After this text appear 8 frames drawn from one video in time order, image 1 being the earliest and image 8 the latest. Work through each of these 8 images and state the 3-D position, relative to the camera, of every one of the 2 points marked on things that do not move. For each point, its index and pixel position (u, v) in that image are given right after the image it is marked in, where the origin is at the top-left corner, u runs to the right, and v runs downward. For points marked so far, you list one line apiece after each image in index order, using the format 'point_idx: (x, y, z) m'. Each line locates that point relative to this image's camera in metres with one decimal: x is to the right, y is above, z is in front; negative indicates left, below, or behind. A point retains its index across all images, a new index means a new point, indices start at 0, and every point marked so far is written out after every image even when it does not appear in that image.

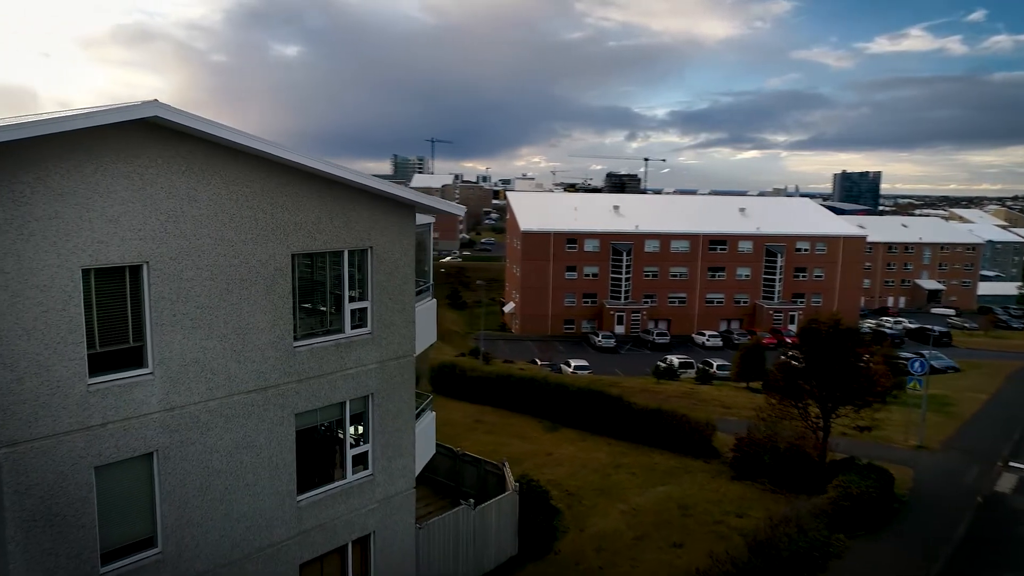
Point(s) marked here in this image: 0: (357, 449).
0: (-2.3, -2.4, +10.6) m
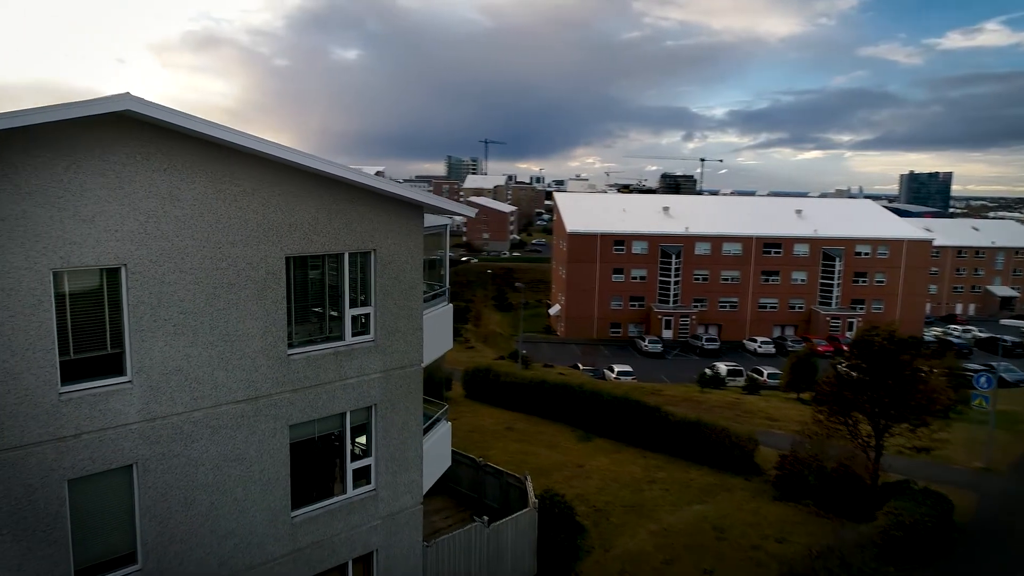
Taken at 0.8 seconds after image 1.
0: (-2.1, -2.4, +10.0) m
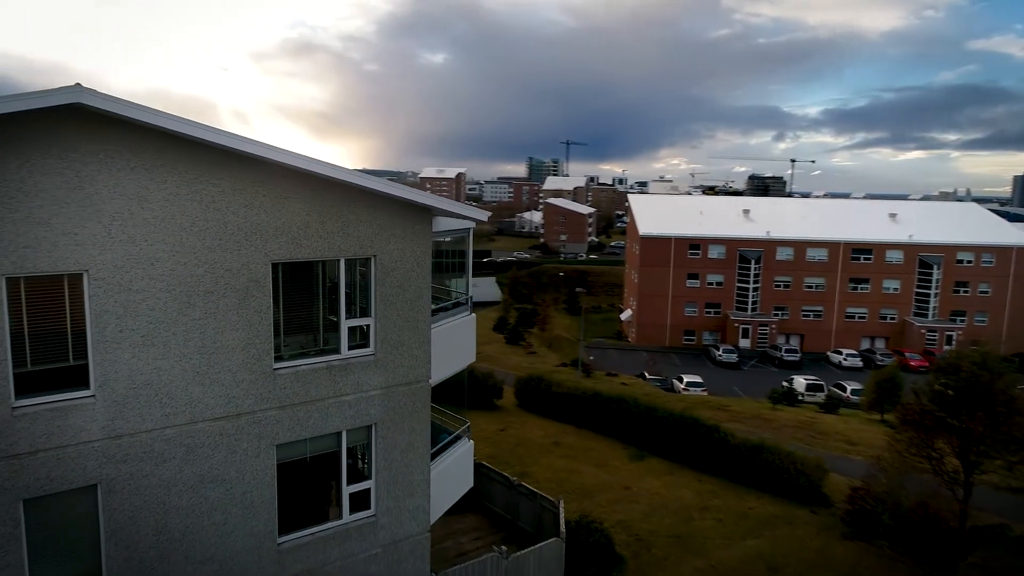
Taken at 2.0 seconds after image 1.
0: (-2.0, -2.6, +9.2) m
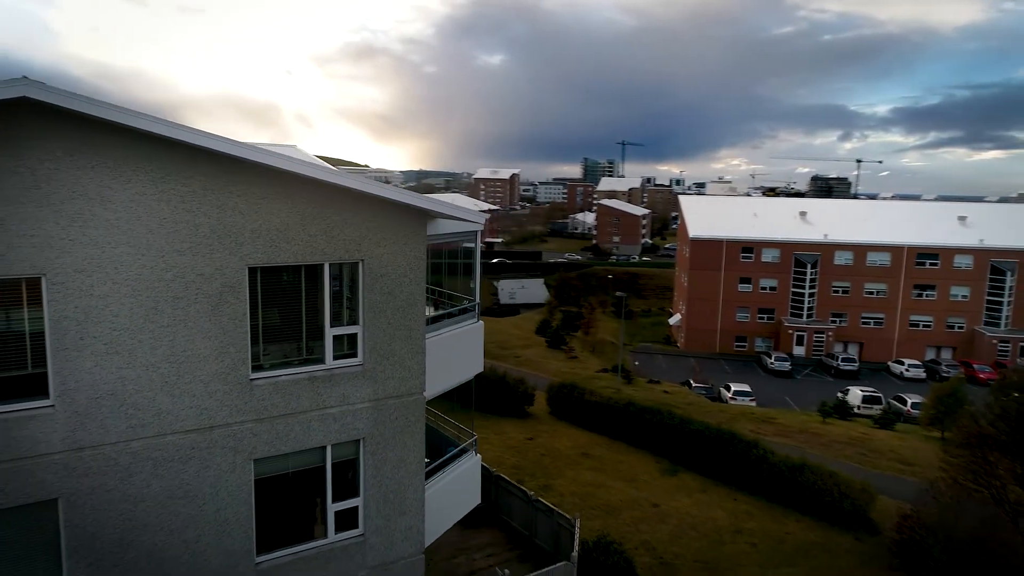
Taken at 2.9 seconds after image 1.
0: (-2.1, -2.6, +8.7) m
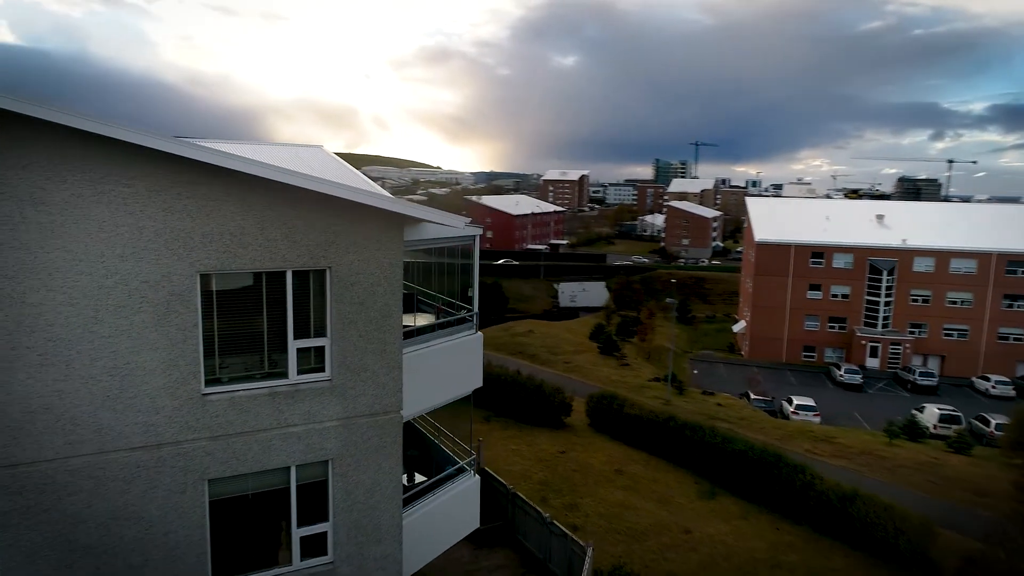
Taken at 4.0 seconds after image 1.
0: (-2.3, -2.7, +8.1) m
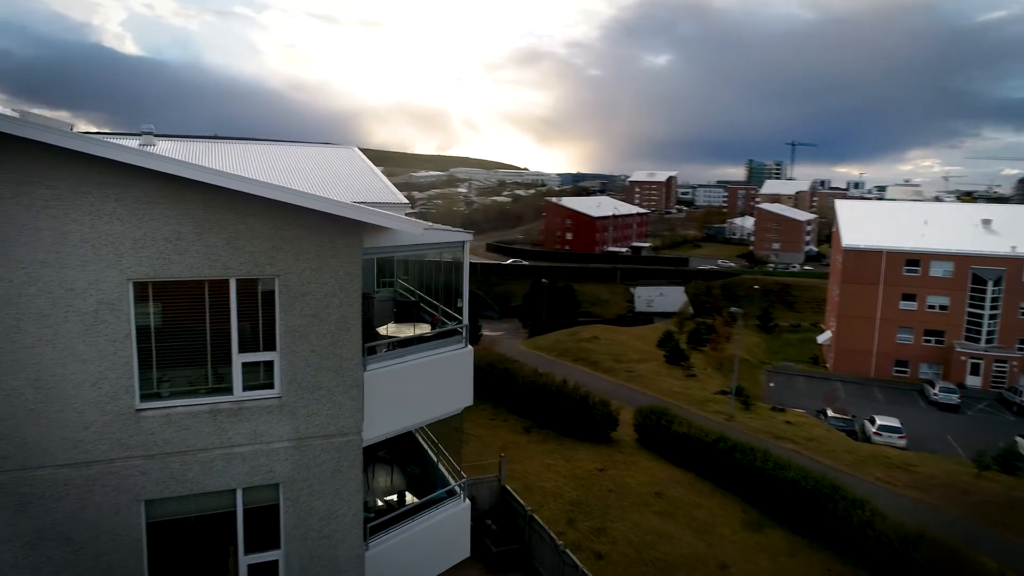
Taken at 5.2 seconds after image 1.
0: (-2.7, -2.8, +7.6) m
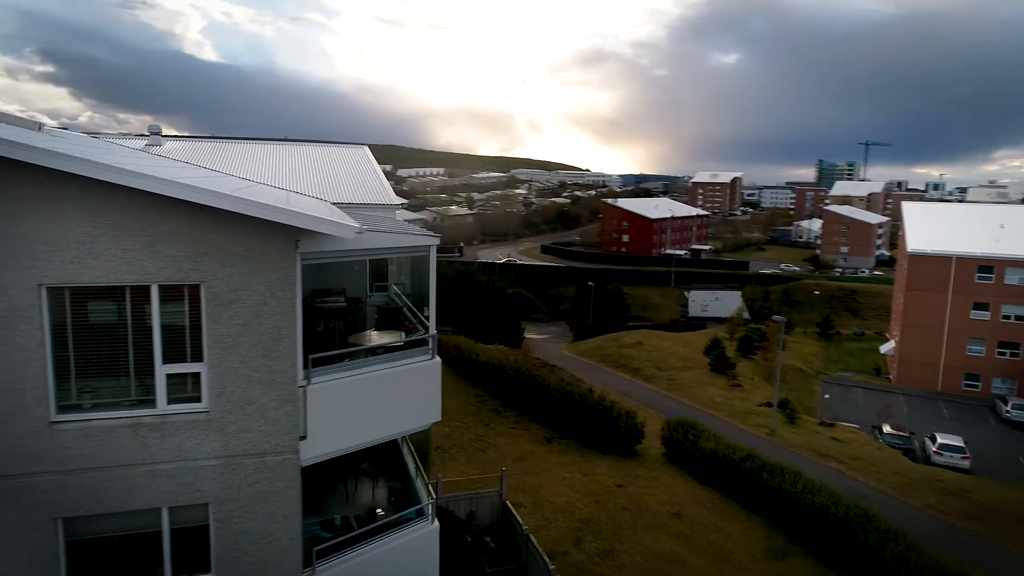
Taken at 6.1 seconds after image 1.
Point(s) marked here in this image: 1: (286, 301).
0: (-3.2, -2.9, +7.1) m
1: (-2.2, -0.1, +6.9) m
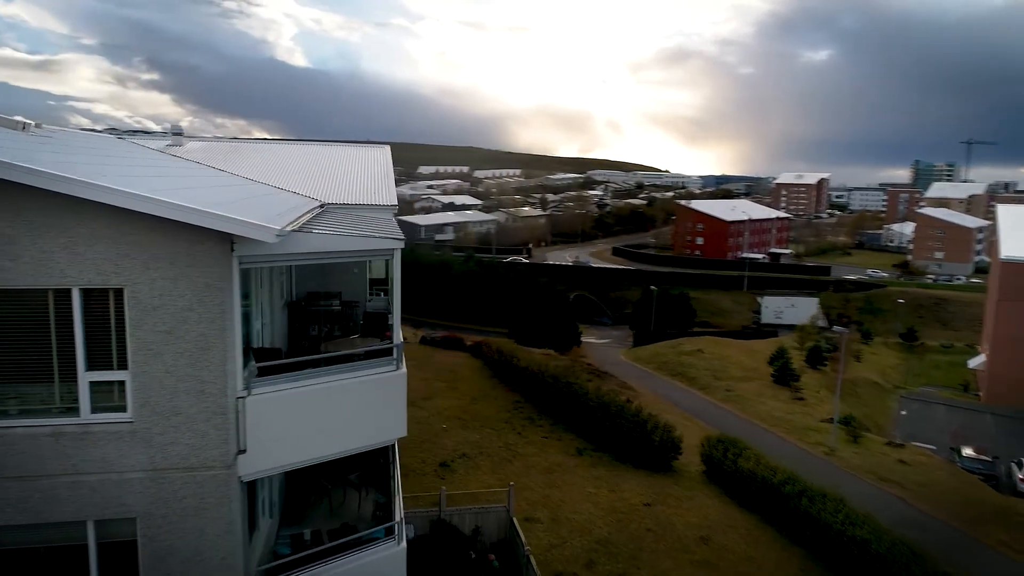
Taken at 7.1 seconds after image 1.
0: (-3.8, -2.9, +6.8) m
1: (-2.7, -0.2, +6.5) m
